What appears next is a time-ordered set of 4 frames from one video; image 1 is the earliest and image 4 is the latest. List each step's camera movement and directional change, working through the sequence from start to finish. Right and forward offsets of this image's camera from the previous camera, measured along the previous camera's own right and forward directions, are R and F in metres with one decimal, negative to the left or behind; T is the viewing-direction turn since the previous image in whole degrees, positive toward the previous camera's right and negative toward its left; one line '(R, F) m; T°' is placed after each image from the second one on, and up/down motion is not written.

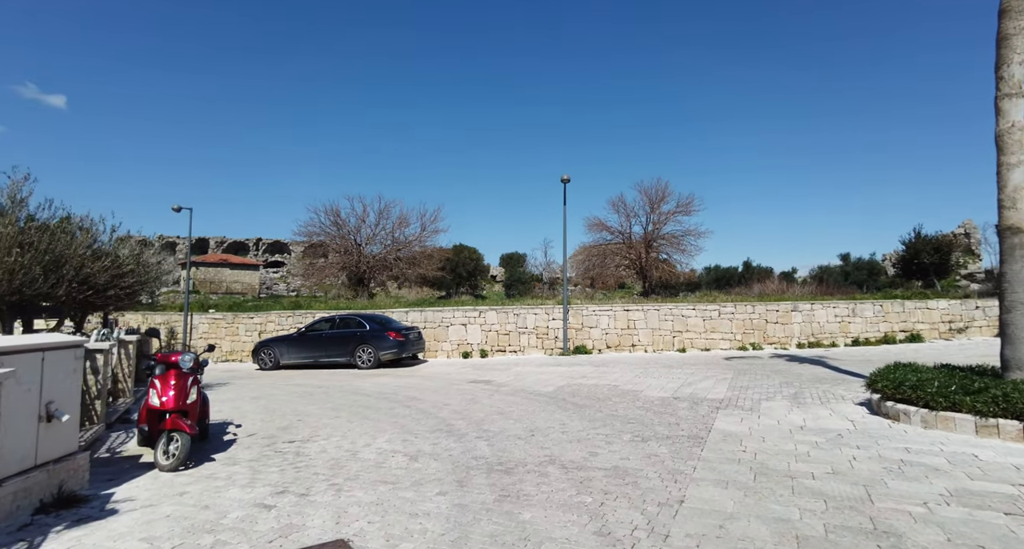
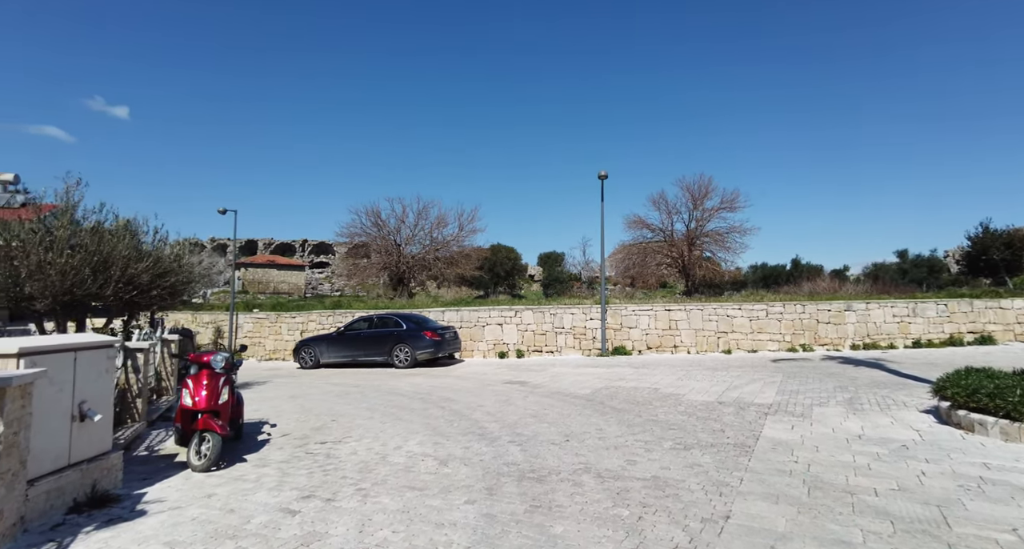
(+0.1, +0.2) m; -4°
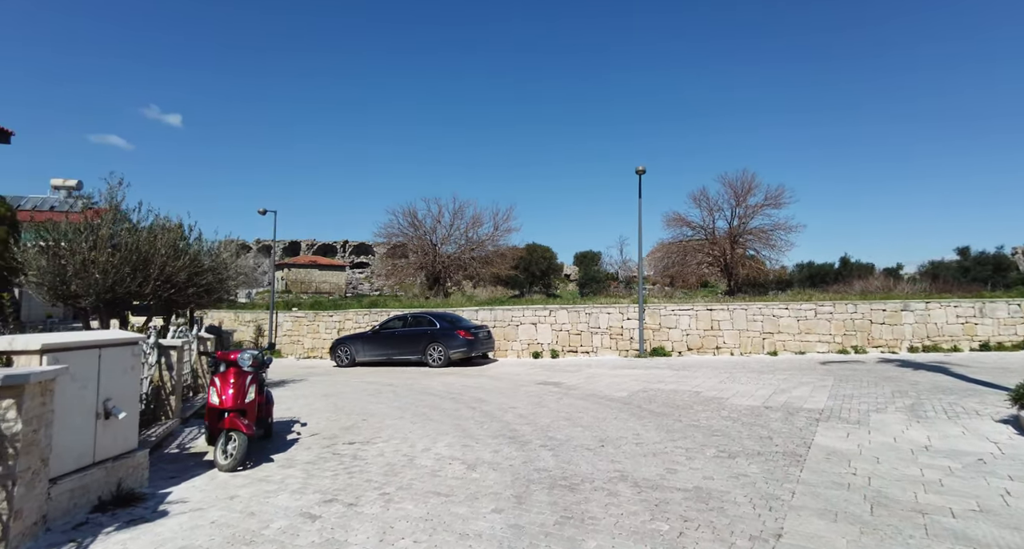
(+0.1, +0.3) m; -4°
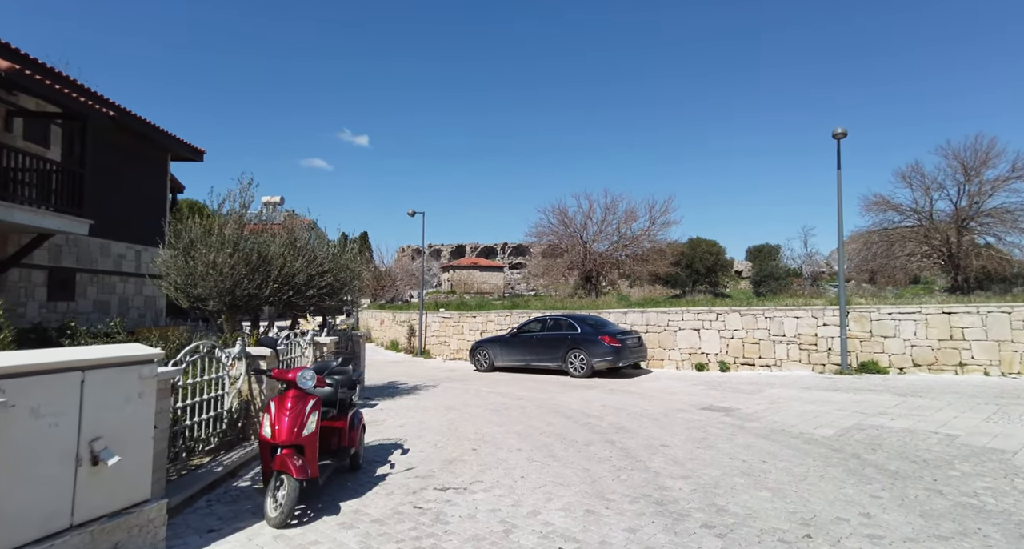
(+0.1, +1.8) m; -16°
